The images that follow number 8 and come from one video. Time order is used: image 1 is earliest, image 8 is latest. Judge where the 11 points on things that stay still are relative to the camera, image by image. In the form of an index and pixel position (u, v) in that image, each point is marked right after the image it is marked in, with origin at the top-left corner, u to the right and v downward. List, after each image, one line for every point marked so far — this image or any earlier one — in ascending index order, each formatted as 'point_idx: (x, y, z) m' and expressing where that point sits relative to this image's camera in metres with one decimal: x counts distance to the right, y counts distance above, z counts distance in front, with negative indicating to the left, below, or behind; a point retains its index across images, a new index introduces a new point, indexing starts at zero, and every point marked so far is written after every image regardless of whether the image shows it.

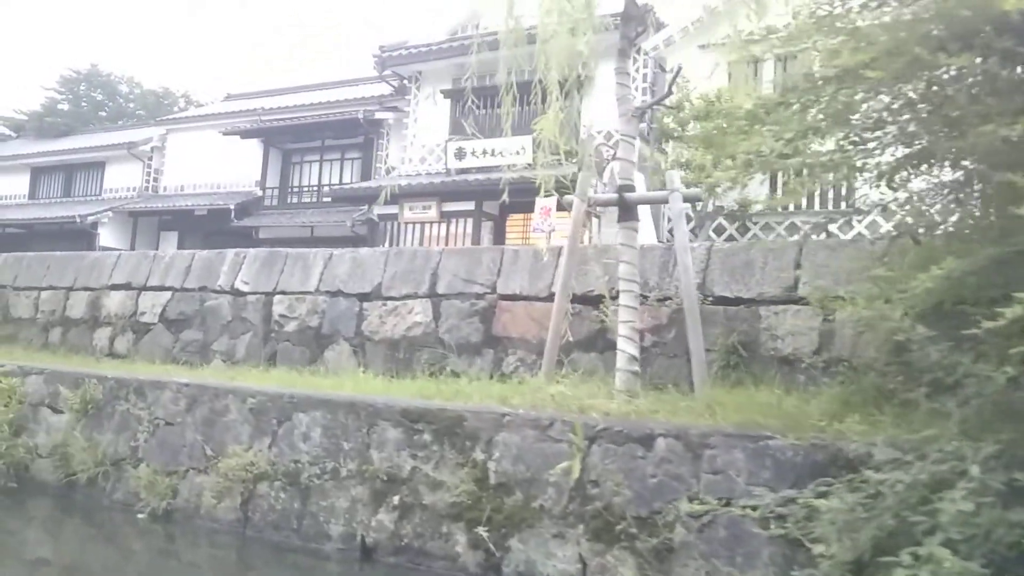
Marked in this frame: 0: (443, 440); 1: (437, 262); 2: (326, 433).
0: (-0.2, -0.5, +3.2) m
1: (-0.5, +0.2, +5.8) m
2: (-0.7, -0.5, +3.5) m
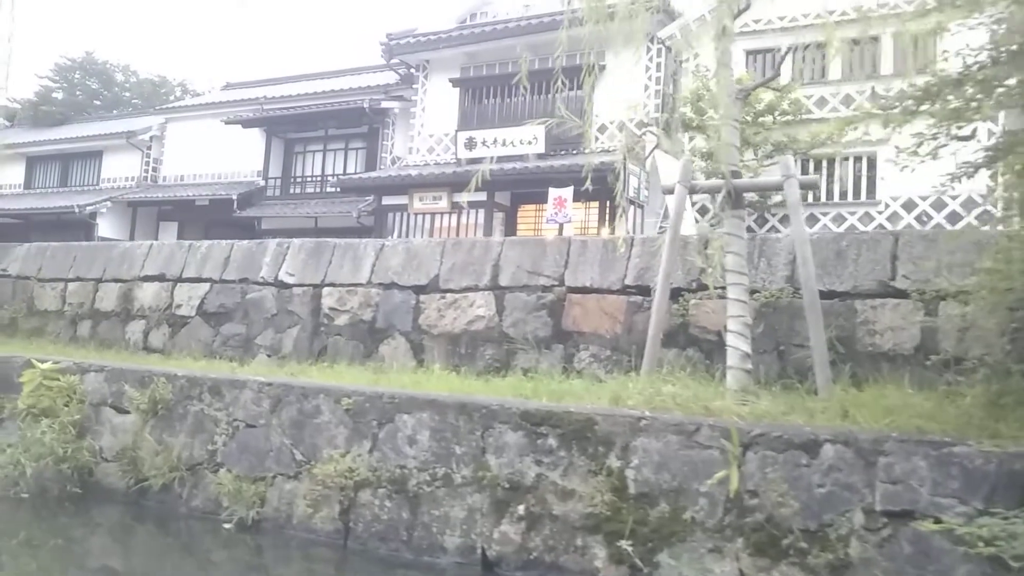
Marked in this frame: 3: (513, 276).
0: (+0.2, -0.5, +3.0) m
1: (-0.1, +0.2, +5.6) m
2: (-0.3, -0.5, +3.2) m
3: (0.0, +0.1, +5.5) m
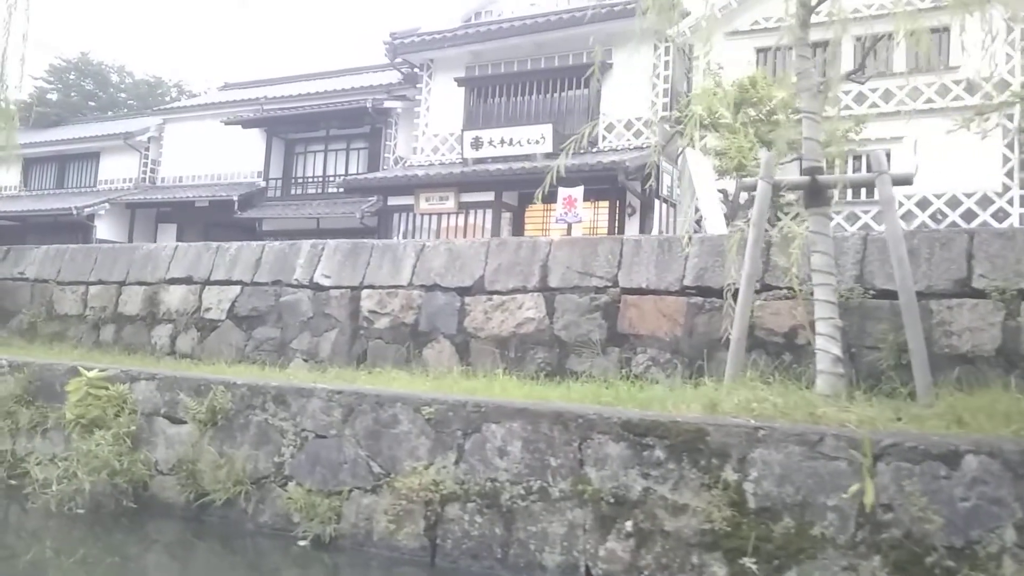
0: (+0.5, -0.5, +2.8) m
1: (+0.2, +0.2, +5.4) m
2: (+0.1, -0.5, +3.0) m
3: (+0.3, +0.1, +5.3) m
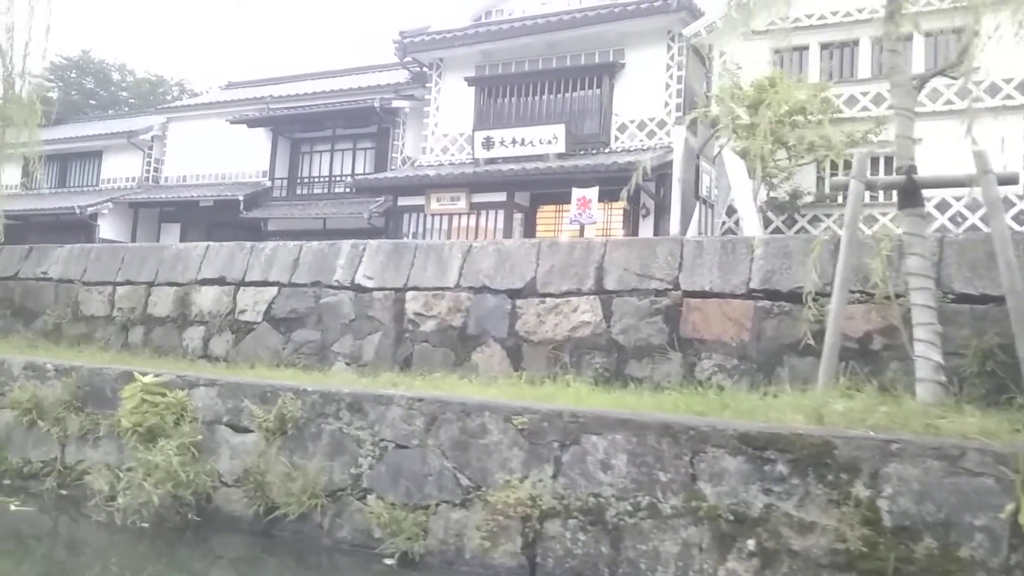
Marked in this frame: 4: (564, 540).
0: (+0.8, -0.5, +2.6) m
1: (+0.5, +0.2, +5.2) m
2: (+0.4, -0.5, +2.9) m
3: (+0.6, +0.1, +5.1) m
4: (+0.2, -0.8, +2.9) m
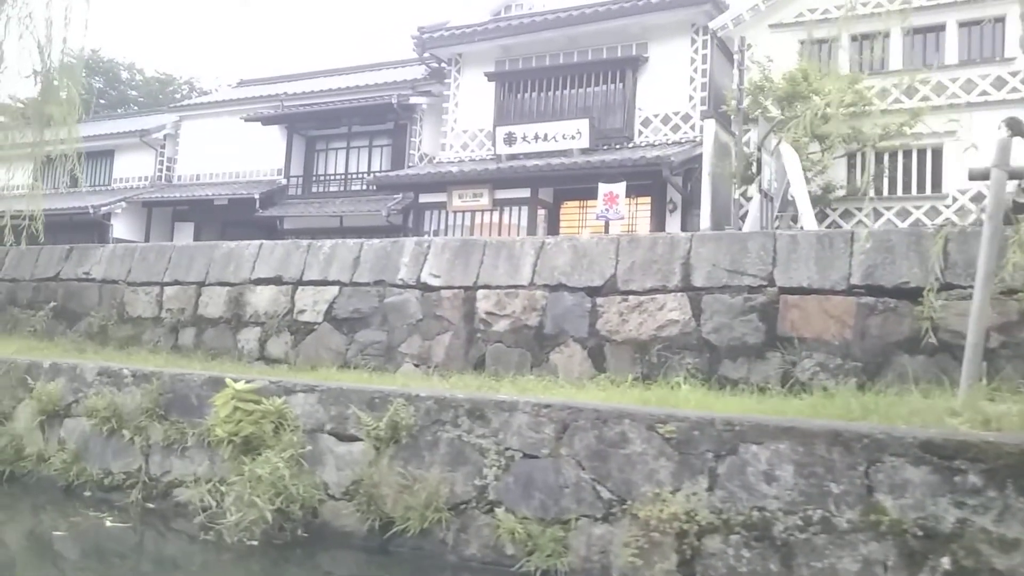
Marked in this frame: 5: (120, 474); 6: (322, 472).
0: (+1.3, -0.5, +2.4) m
1: (+1.0, +0.2, +5.0) m
2: (+0.8, -0.5, +2.6) m
3: (+1.0, +0.1, +4.9) m
4: (+0.6, -0.8, +2.7) m
5: (-1.8, -0.9, +4.3) m
6: (-0.7, -0.7, +3.4) m
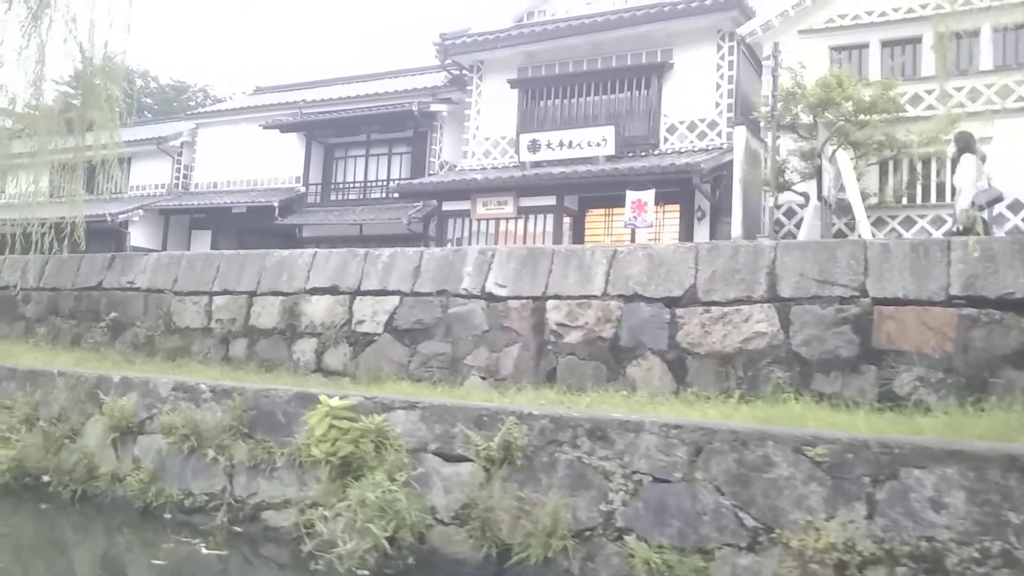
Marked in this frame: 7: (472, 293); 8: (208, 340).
0: (+1.7, -0.6, +2.2) m
1: (+1.4, +0.2, +4.8) m
2: (+1.2, -0.6, +2.5) m
3: (+1.5, 0.0, +4.7) m
4: (+1.0, -0.8, +2.5) m
5: (-1.3, -0.9, +4.1) m
6: (-0.3, -0.7, +3.3) m
7: (-0.2, 0.0, +5.6) m
8: (-2.1, -0.4, +6.5) m
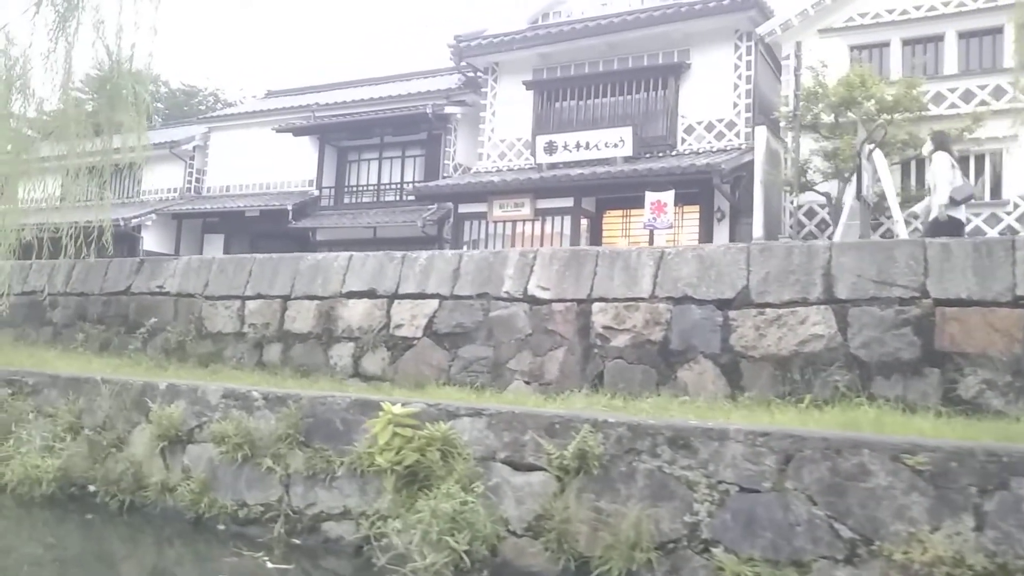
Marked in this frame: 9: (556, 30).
0: (+1.9, -0.5, +2.1) m
1: (+1.6, +0.1, +4.7) m
2: (+1.5, -0.6, +2.3) m
3: (+1.7, 0.0, +4.6) m
4: (+1.3, -0.8, +2.3) m
5: (-1.1, -0.9, +4.0) m
6: (-0.1, -0.7, +3.1) m
7: (0.0, 0.0, +5.5) m
8: (-1.9, -0.4, +6.4) m
9: (+0.8, +4.5, +16.2) m
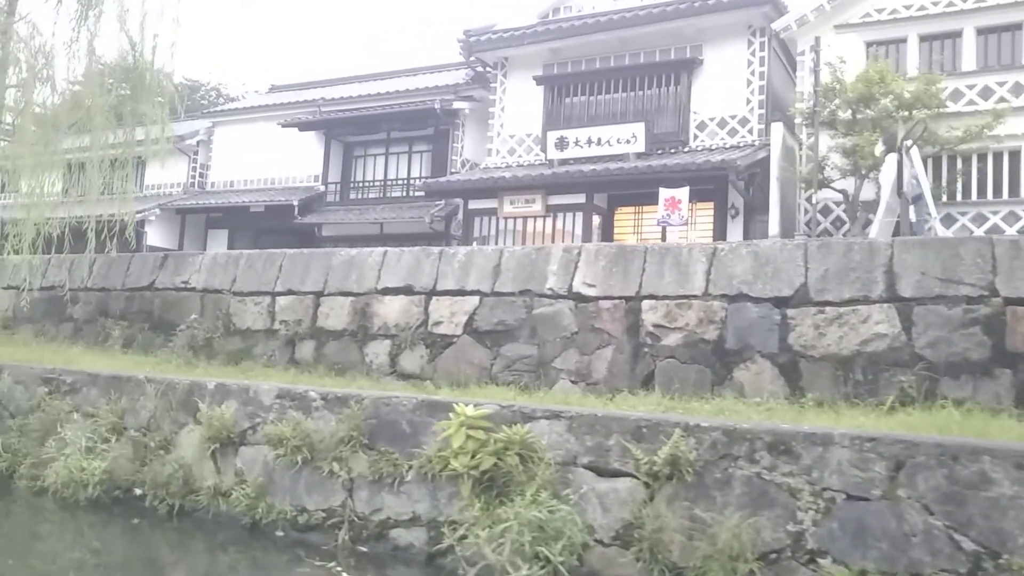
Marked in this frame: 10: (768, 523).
0: (+2.2, -0.5, +2.0) m
1: (+1.9, +0.2, +4.6) m
2: (+1.8, -0.6, +2.2) m
3: (+2.0, 0.0, +4.4) m
4: (+1.5, -0.8, +2.2) m
5: (-0.8, -0.9, +3.8) m
6: (+0.2, -0.7, +3.0) m
7: (+0.3, 0.0, +5.3) m
8: (-1.6, -0.4, +6.2) m
9: (+1.1, +4.6, +16.0) m
10: (+0.7, -0.7, +2.7) m
